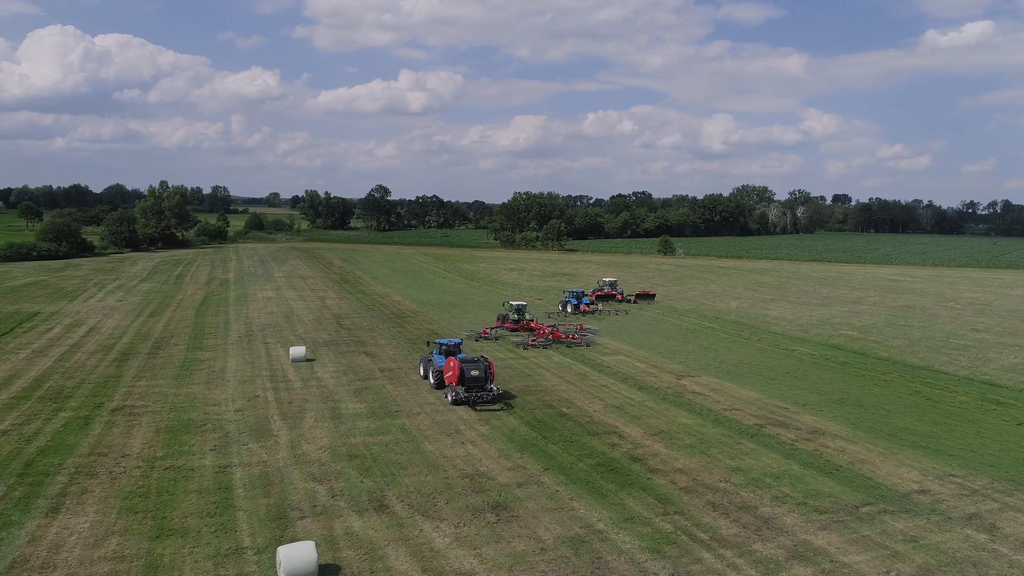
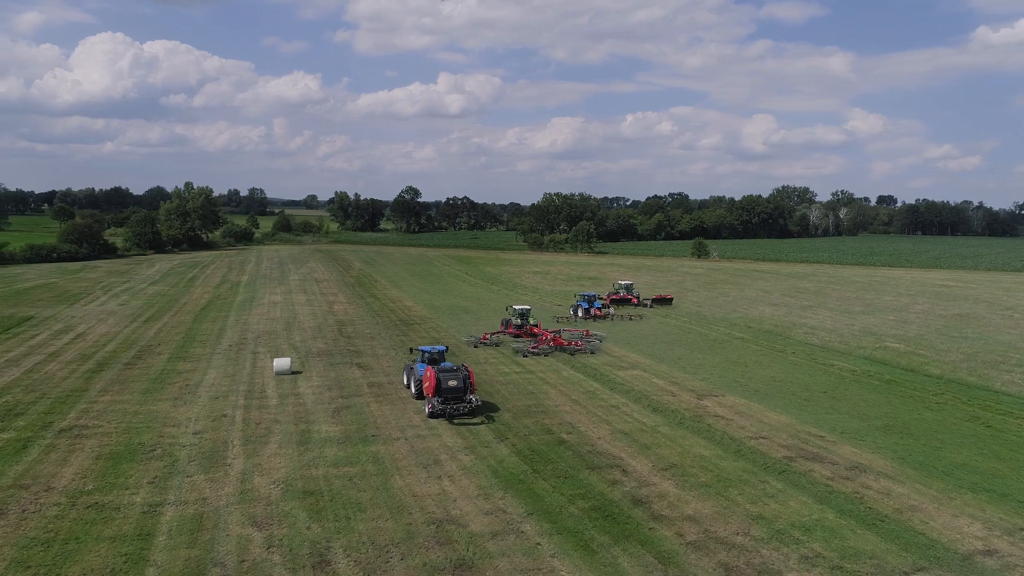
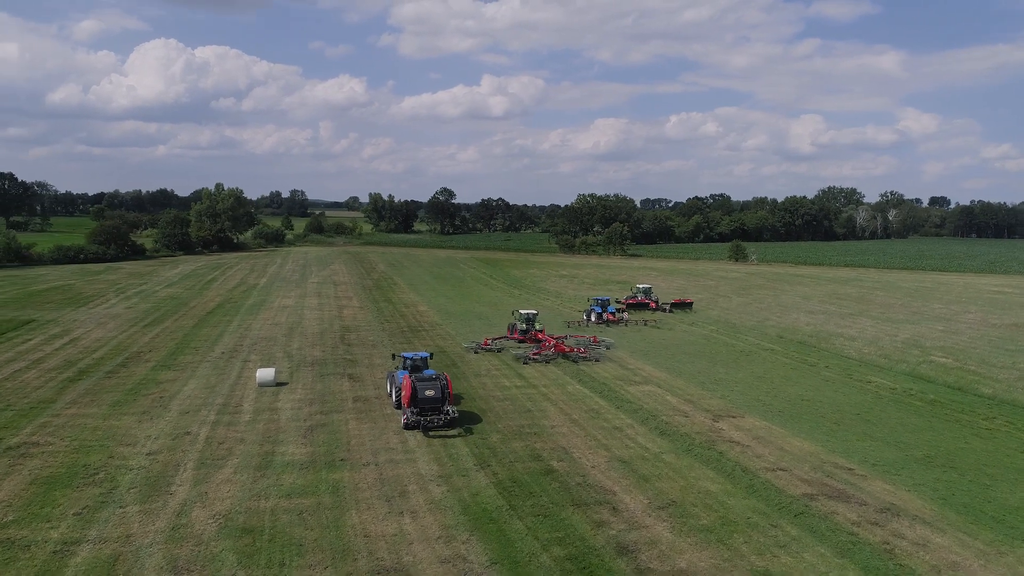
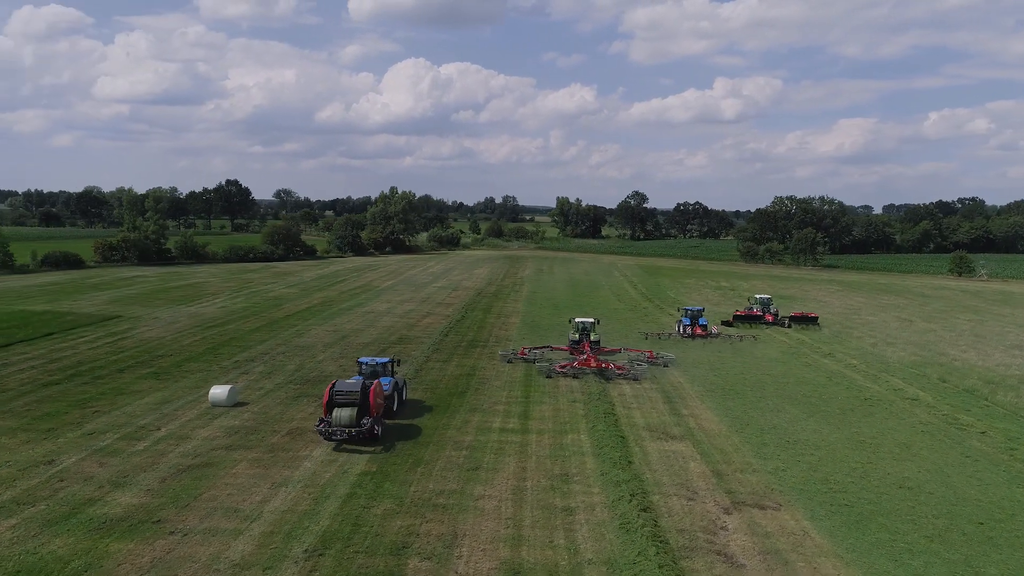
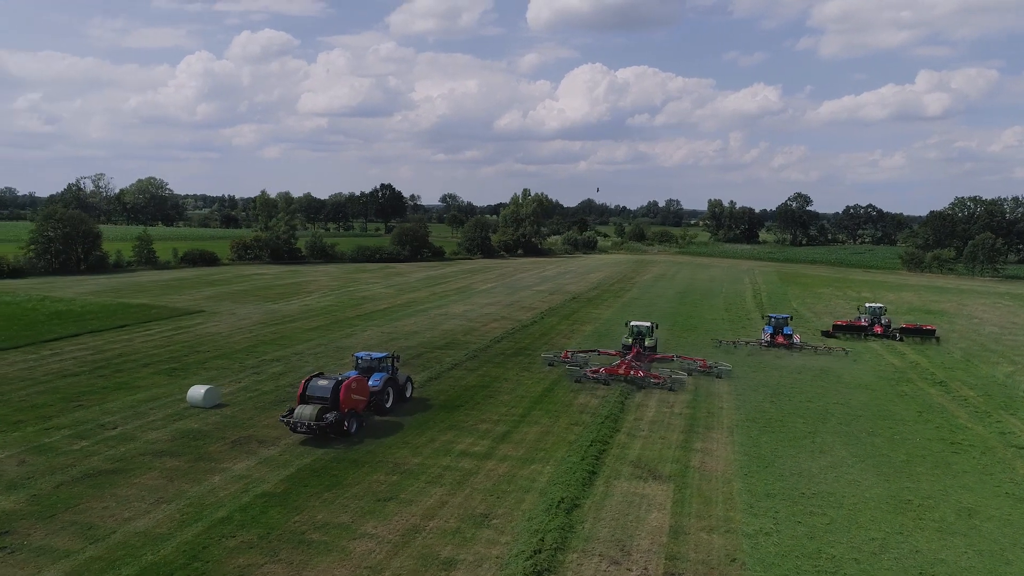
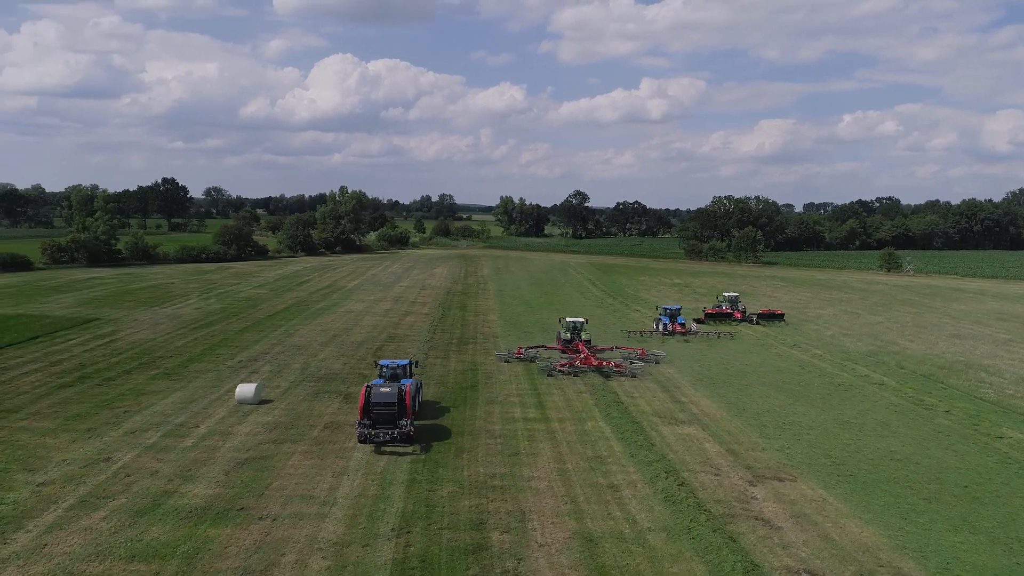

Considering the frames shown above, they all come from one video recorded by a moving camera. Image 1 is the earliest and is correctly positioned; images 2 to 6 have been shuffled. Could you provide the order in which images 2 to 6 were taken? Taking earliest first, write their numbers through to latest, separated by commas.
2, 3, 6, 4, 5
